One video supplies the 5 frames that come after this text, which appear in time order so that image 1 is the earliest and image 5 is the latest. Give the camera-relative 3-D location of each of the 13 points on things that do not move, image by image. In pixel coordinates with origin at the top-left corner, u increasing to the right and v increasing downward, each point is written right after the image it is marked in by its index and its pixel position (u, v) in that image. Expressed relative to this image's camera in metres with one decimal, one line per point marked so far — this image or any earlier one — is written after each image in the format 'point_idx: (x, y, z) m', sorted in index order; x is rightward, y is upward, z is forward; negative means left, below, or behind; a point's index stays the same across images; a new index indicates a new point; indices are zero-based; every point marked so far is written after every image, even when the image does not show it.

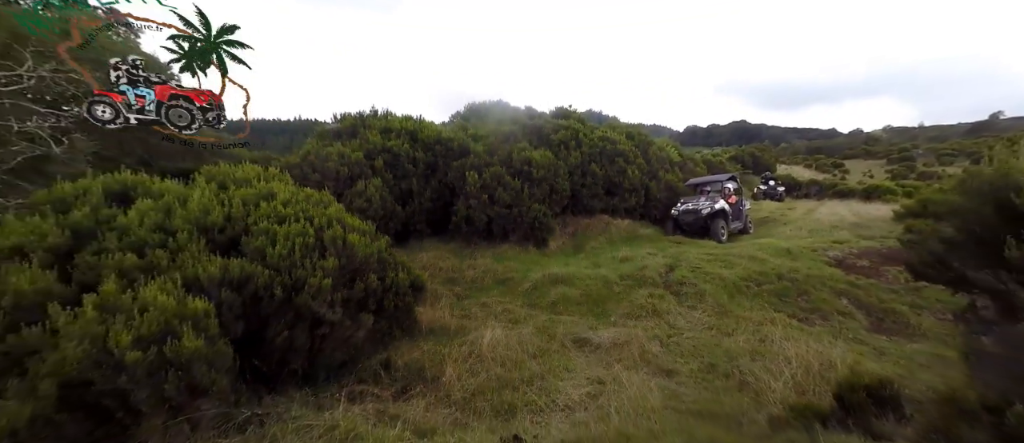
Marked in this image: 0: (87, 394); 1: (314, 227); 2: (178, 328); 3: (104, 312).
0: (-2.4, -0.9, +2.4) m
1: (-2.1, -0.1, +4.1) m
2: (-2.2, -0.7, +2.6) m
3: (-2.5, -0.5, +2.6) m
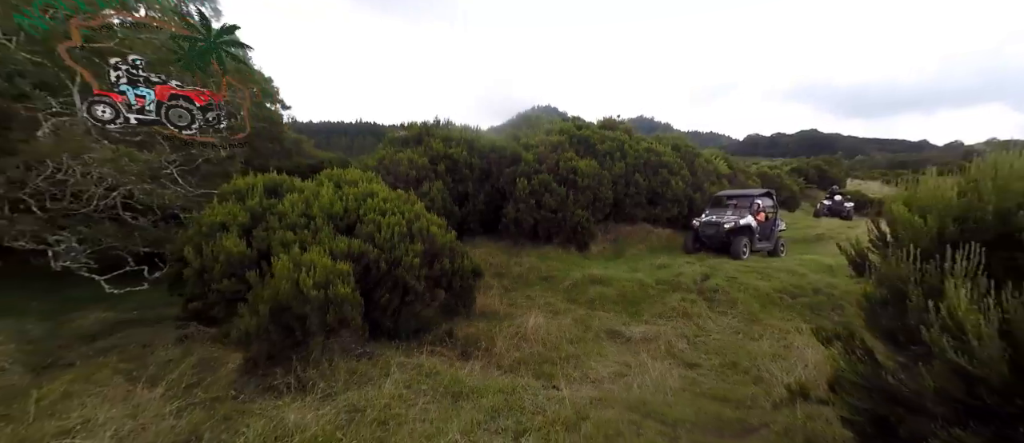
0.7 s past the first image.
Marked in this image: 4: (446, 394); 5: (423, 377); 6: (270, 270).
0: (-2.1, -0.8, +3.6) m
1: (-1.4, 0.0, +5.3) m
2: (-1.7, -0.6, +3.8) m
3: (-2.1, -0.4, +3.8) m
4: (-0.6, -1.5, +3.4) m
5: (-0.9, -1.5, +3.6) m
6: (-2.2, -0.5, +3.7) m
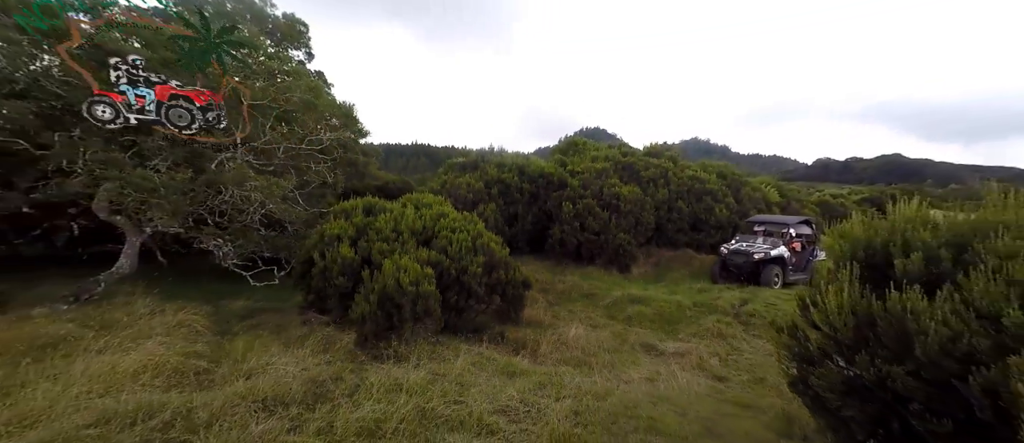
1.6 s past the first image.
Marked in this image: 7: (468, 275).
0: (-1.5, -1.0, +4.8) m
1: (-0.7, -0.3, +6.5) m
2: (-1.2, -0.8, +5.0) m
3: (-1.5, -0.6, +5.1) m
4: (-0.1, -1.7, +4.4) m
5: (-0.3, -1.7, +4.7) m
6: (-1.7, -0.7, +4.9) m
7: (-0.7, -0.8, +5.8) m
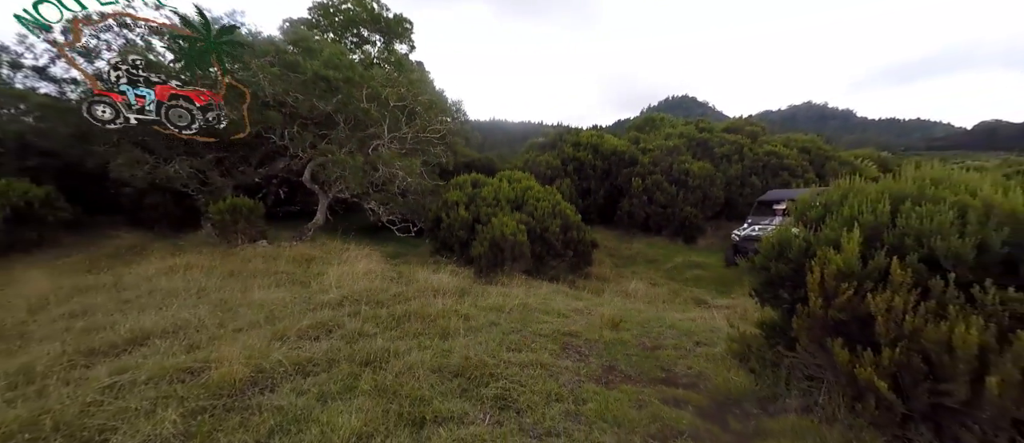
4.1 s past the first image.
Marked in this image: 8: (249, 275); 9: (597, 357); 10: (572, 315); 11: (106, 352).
0: (-0.3, -0.5, +7.0) m
1: (+0.9, +0.4, +8.4) m
2: (+0.1, -0.2, +7.0) m
3: (-0.3, 0.0, +7.2) m
4: (+1.0, -1.2, +6.3) m
5: (+0.8, -1.2, +6.6) m
6: (-0.4, -0.2, +7.1) m
7: (+0.7, -0.2, +7.7) m
8: (-3.6, -0.7, +5.3) m
9: (+0.8, -1.3, +3.6) m
10: (+0.8, -1.2, +4.9) m
11: (-3.2, -1.0, +3.0) m
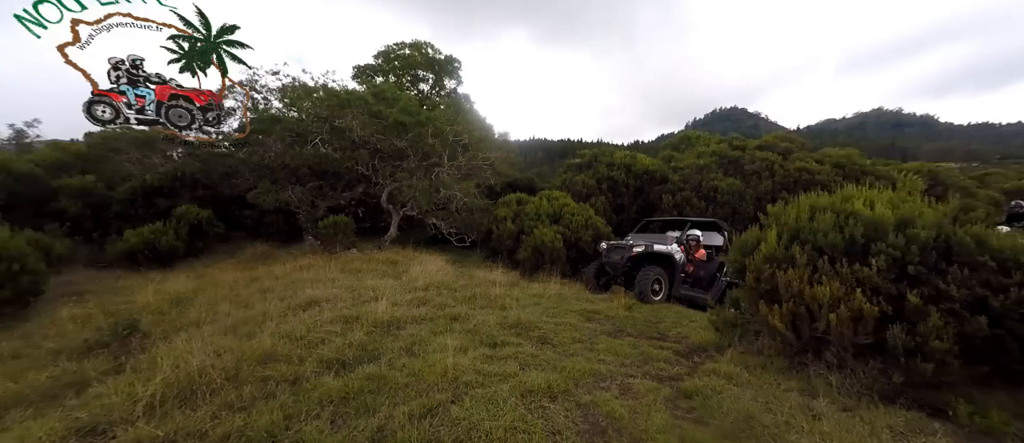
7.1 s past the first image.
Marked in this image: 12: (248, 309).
0: (+0.6, -0.7, +8.5) m
1: (+1.8, +0.1, +9.8) m
2: (+0.9, -0.5, +8.5) m
3: (+0.6, -0.3, +8.7) m
4: (+1.8, -1.4, +7.7) m
5: (+1.6, -1.4, +8.0) m
6: (+0.5, -0.4, +8.7) m
7: (+1.7, -0.5, +9.2) m
8: (-2.9, -0.9, +7.2) m
9: (+1.3, -1.4, +5.1) m
10: (+1.4, -1.3, +6.3) m
11: (-2.7, -1.1, +4.9) m
12: (-3.2, -1.1, +4.8) m
